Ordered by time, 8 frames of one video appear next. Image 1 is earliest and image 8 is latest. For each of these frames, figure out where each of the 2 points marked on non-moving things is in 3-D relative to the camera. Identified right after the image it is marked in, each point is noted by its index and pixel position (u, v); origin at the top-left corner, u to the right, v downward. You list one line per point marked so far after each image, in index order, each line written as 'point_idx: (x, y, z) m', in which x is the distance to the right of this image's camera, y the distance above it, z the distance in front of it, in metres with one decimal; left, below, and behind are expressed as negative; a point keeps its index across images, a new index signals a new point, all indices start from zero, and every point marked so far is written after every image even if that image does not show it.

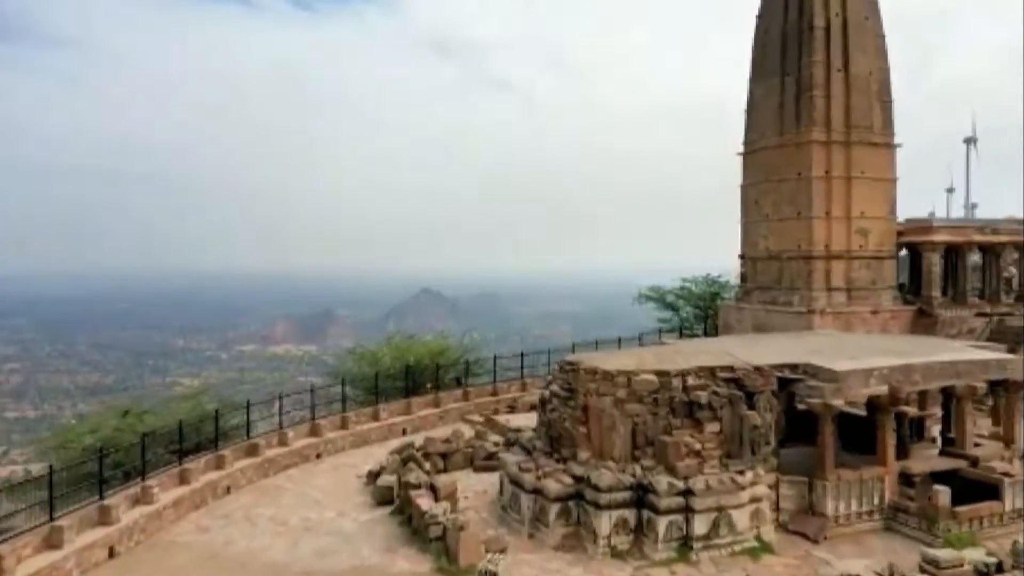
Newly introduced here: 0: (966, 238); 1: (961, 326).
0: (+9.0, +1.0, +15.3) m
1: (+8.7, -0.7, +14.7) m
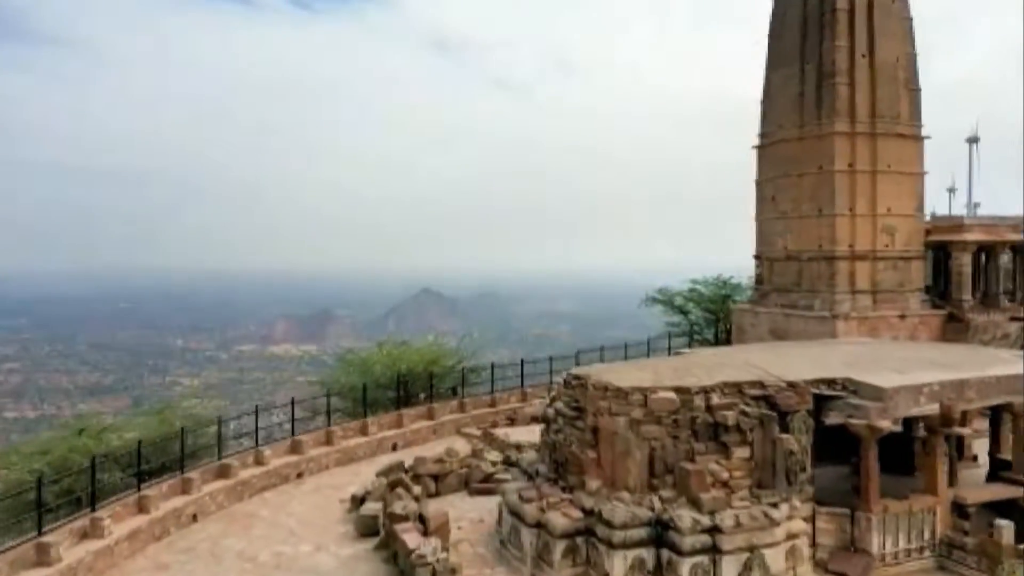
0: (+9.0, +0.9, +14.7) m
1: (+8.7, -0.8, +14.1) m
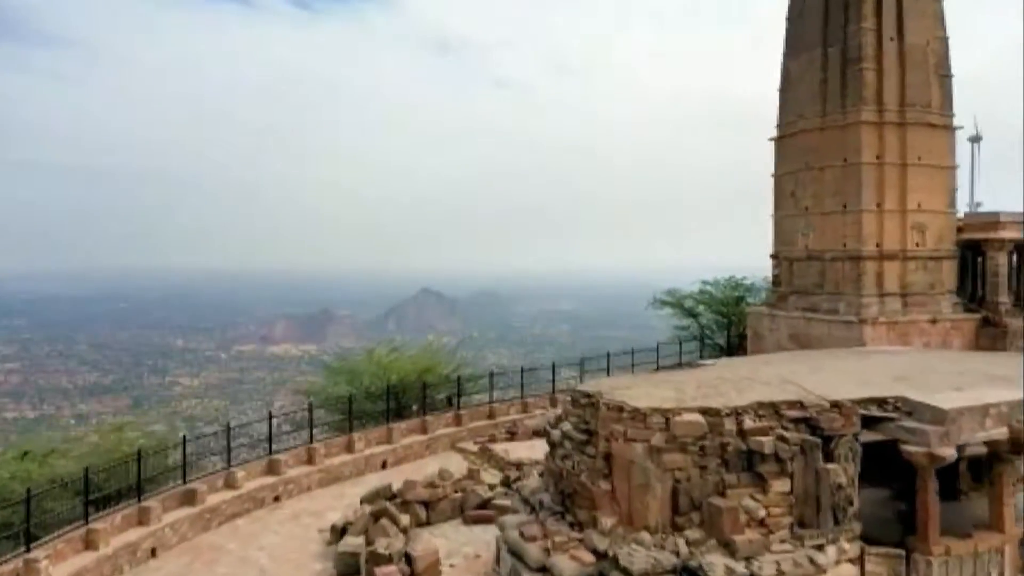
0: (+9.0, +0.9, +14.1) m
1: (+8.7, -0.8, +13.6) m
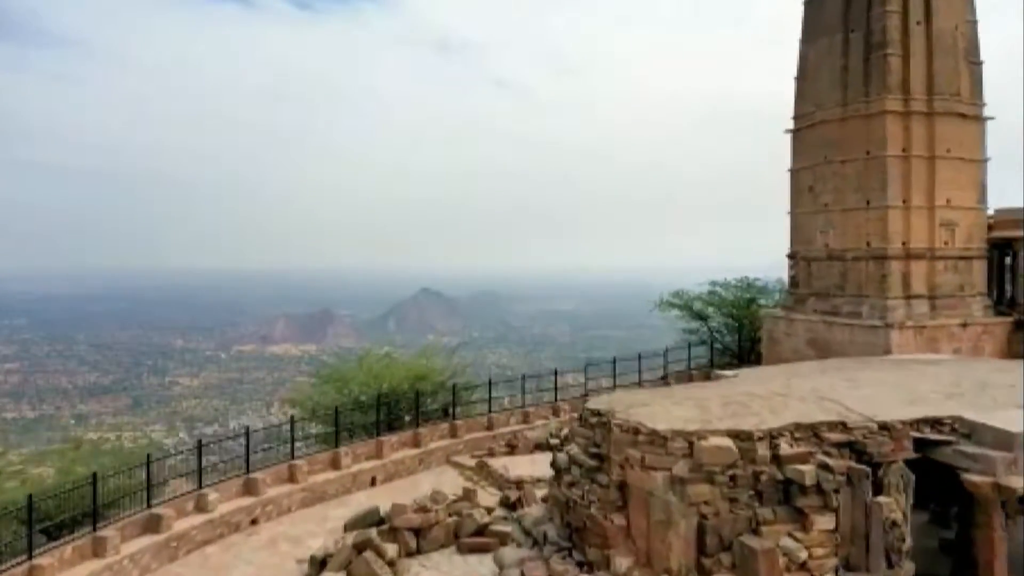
0: (+9.0, +0.9, +13.6) m
1: (+8.7, -0.8, +13.1) m
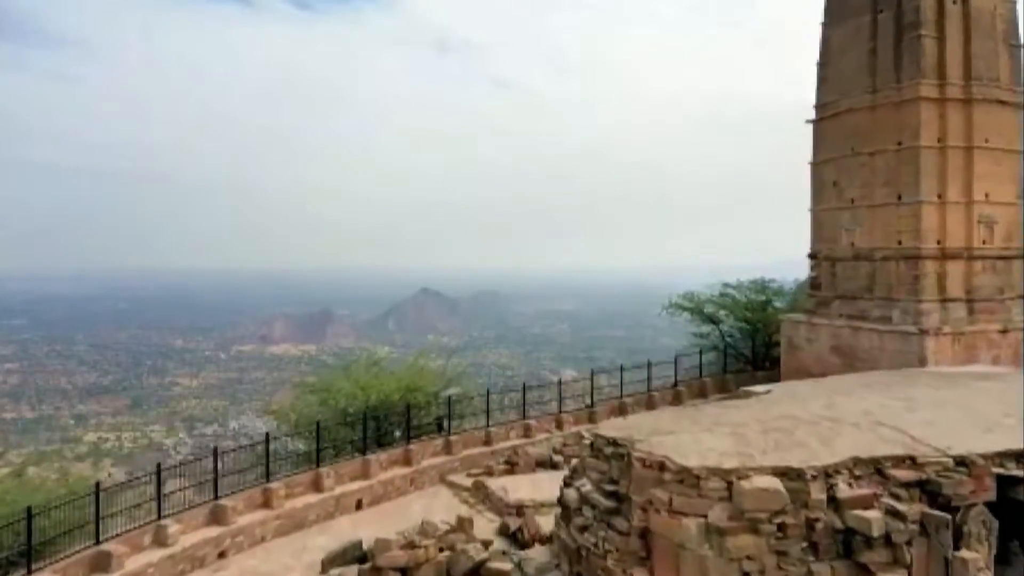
0: (+9.0, +0.9, +13.1) m
1: (+8.7, -0.8, +12.6) m
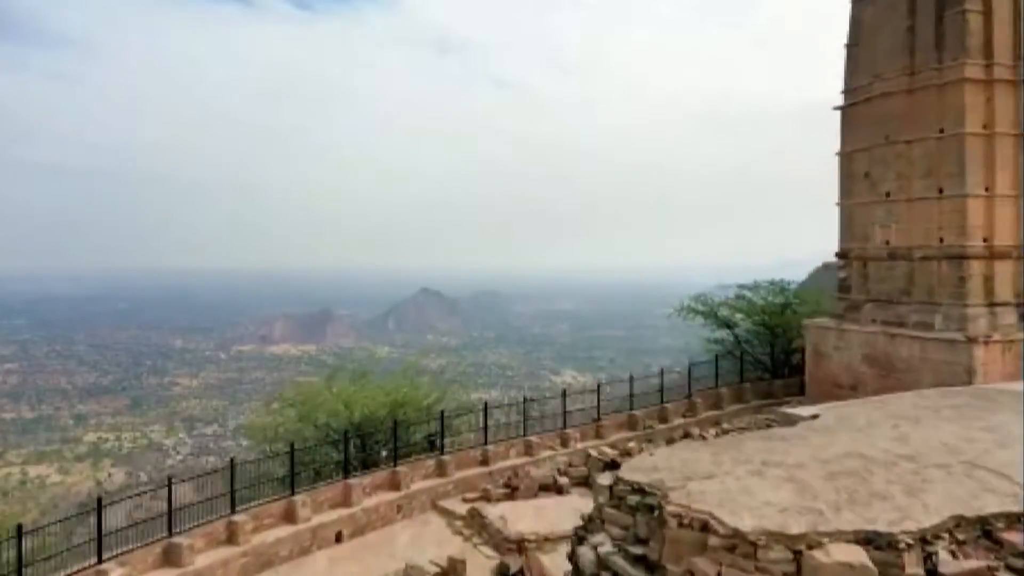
0: (+9.0, +0.9, +12.5) m
1: (+8.7, -0.8, +12.0) m
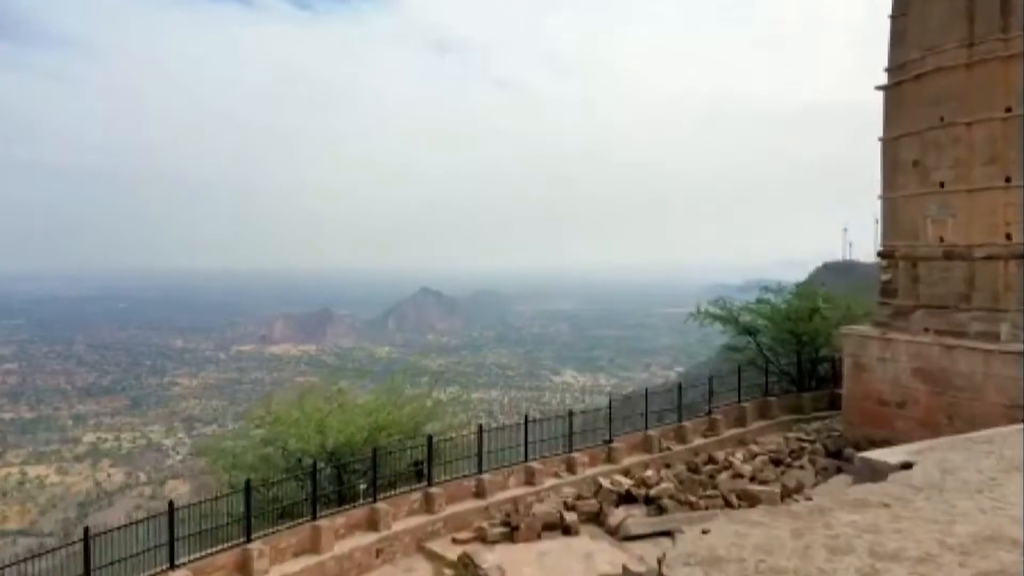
0: (+9.0, +0.9, +11.7) m
1: (+8.7, -0.9, +11.2) m
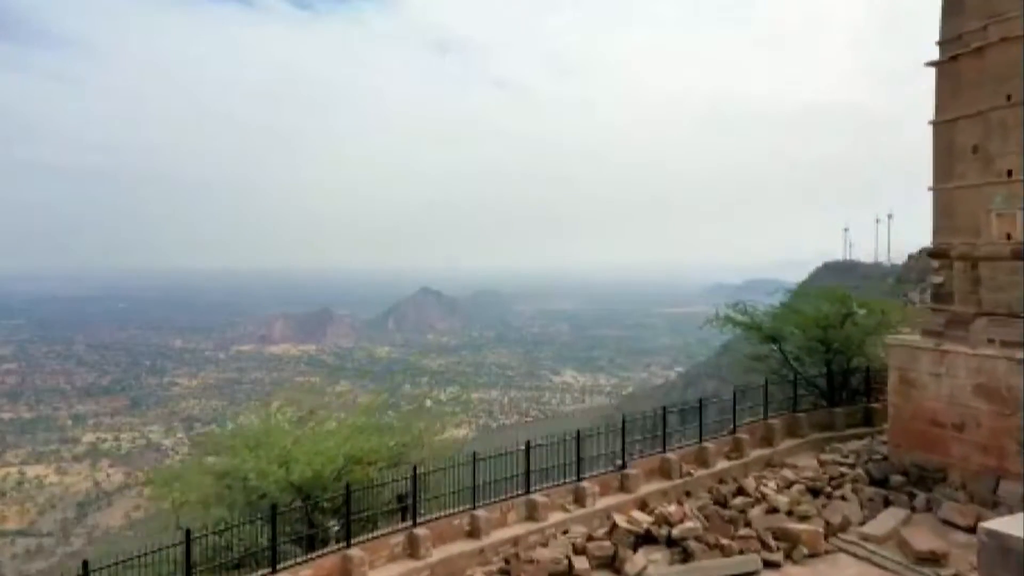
0: (+9.0, +0.8, +11.1) m
1: (+8.6, -0.9, +10.5) m
